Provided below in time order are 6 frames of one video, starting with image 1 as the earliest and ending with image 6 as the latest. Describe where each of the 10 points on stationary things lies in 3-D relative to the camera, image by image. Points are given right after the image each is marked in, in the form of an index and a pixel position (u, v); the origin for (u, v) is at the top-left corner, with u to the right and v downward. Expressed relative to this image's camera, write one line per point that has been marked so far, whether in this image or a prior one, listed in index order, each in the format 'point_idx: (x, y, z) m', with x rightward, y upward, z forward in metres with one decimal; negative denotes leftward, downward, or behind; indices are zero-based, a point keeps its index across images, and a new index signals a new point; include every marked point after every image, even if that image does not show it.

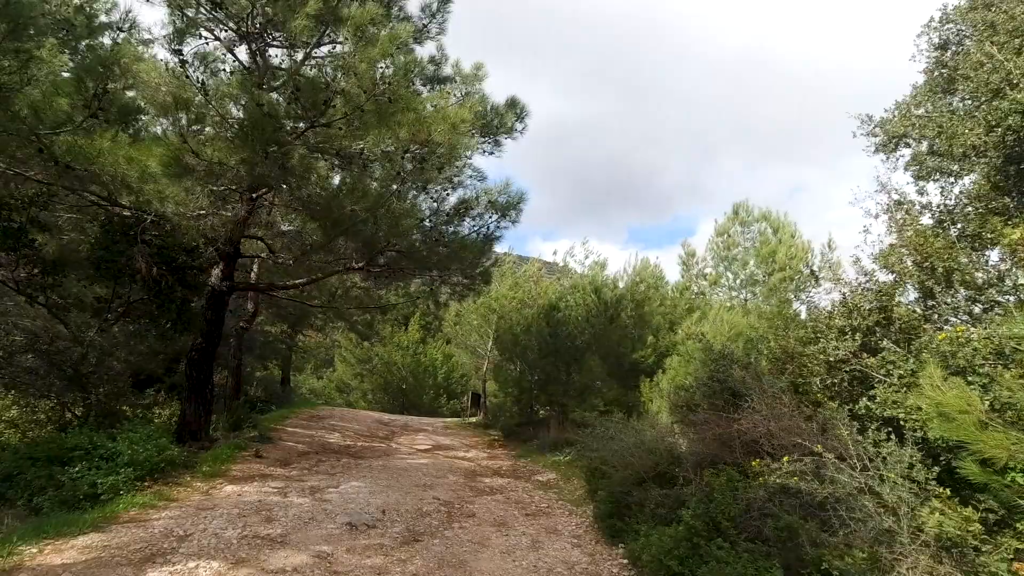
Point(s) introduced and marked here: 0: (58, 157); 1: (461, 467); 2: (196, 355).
0: (-5.4, +1.6, +7.0) m
1: (-0.9, -3.1, +10.1) m
2: (-4.8, -1.0, +9.0) m
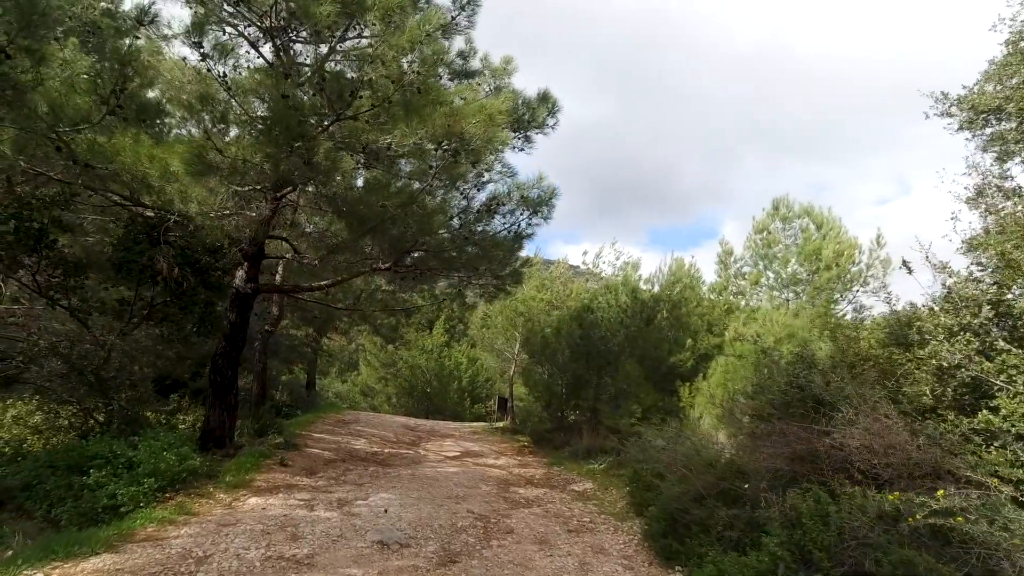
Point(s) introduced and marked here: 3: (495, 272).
0: (-5.0, +1.5, +6.8) m
1: (-0.3, -3.1, +9.7) m
2: (-4.3, -1.1, +8.7) m
3: (-0.3, +0.3, +10.2) m
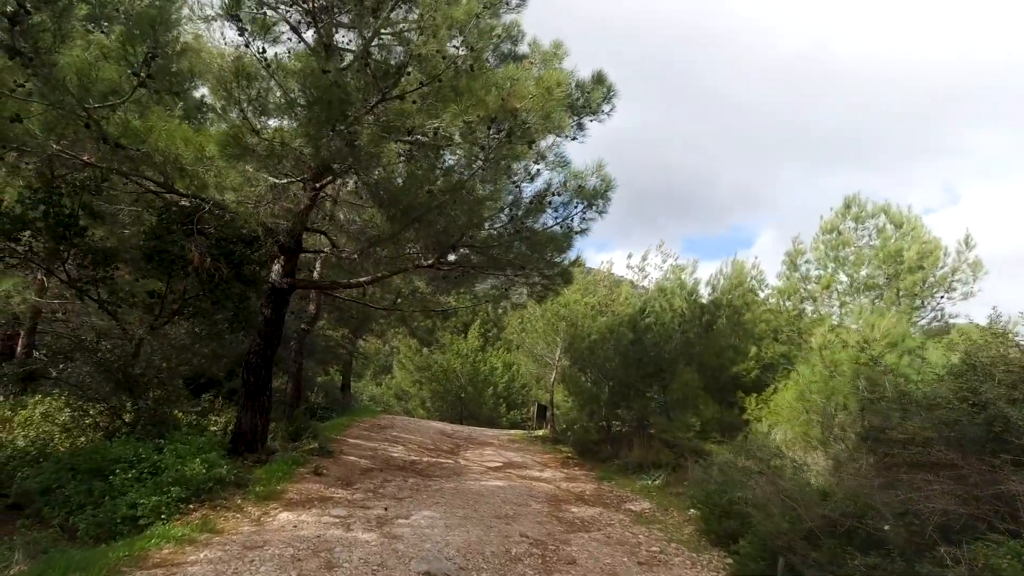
0: (-4.3, +1.7, +6.3) m
1: (+0.4, -3.1, +8.9) m
2: (-3.6, -1.0, +8.2) m
3: (+0.5, +0.3, +9.5) m
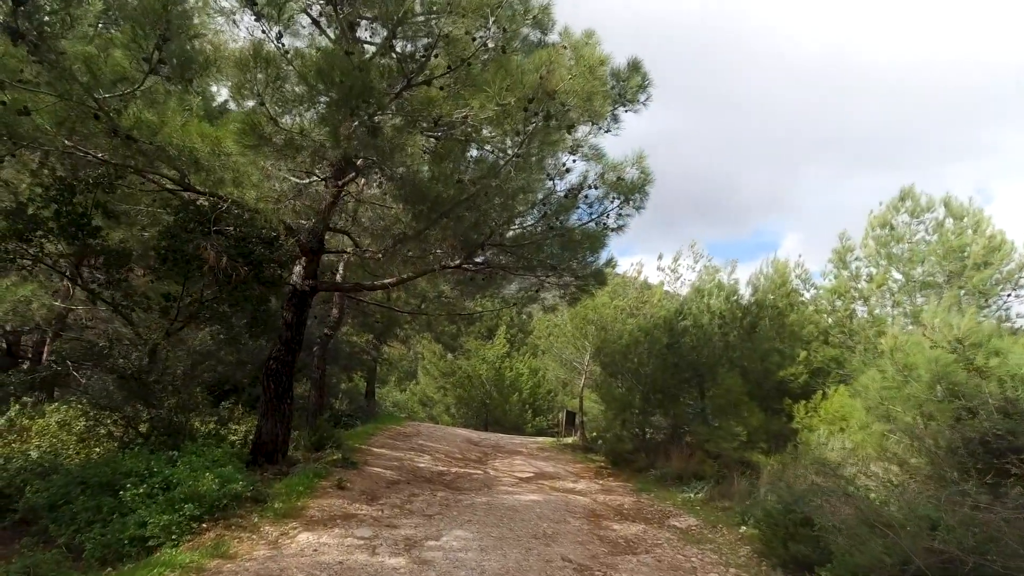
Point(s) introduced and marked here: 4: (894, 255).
0: (-4.0, +1.6, +6.0) m
1: (+0.9, -3.1, +8.3) m
2: (-3.2, -1.0, +7.8) m
3: (+1.0, +0.3, +8.9) m
4: (+7.3, +0.6, +11.2) m
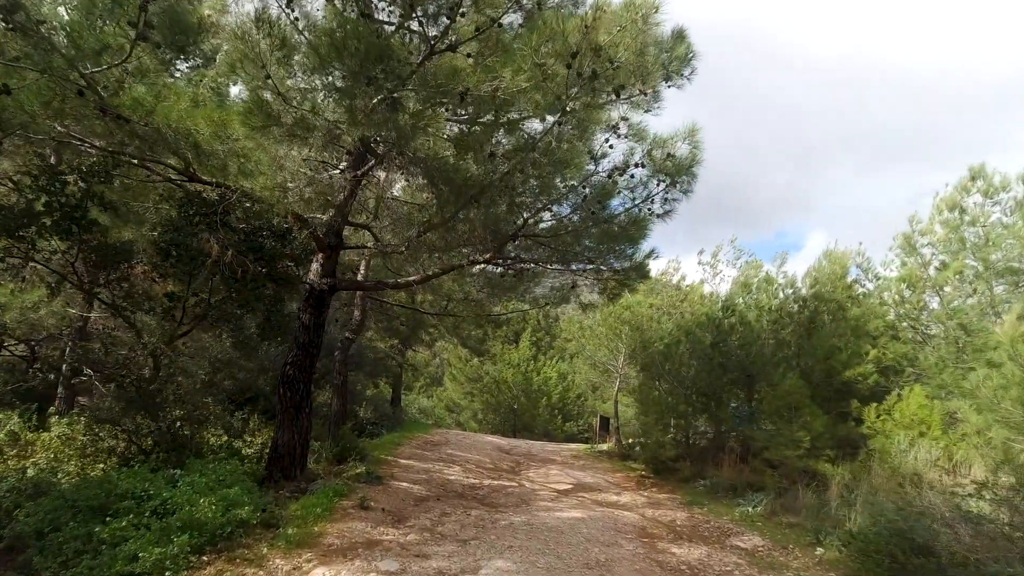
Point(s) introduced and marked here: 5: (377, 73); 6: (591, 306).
0: (-3.6, +1.6, +5.3) m
1: (+1.5, -3.0, +7.4) m
2: (-2.7, -1.0, +7.1) m
3: (+1.5, +0.4, +8.1) m
4: (+7.9, +0.8, +10.1) m
5: (-1.3, +2.0, +5.5) m
6: (+1.3, -0.2, +9.3) m
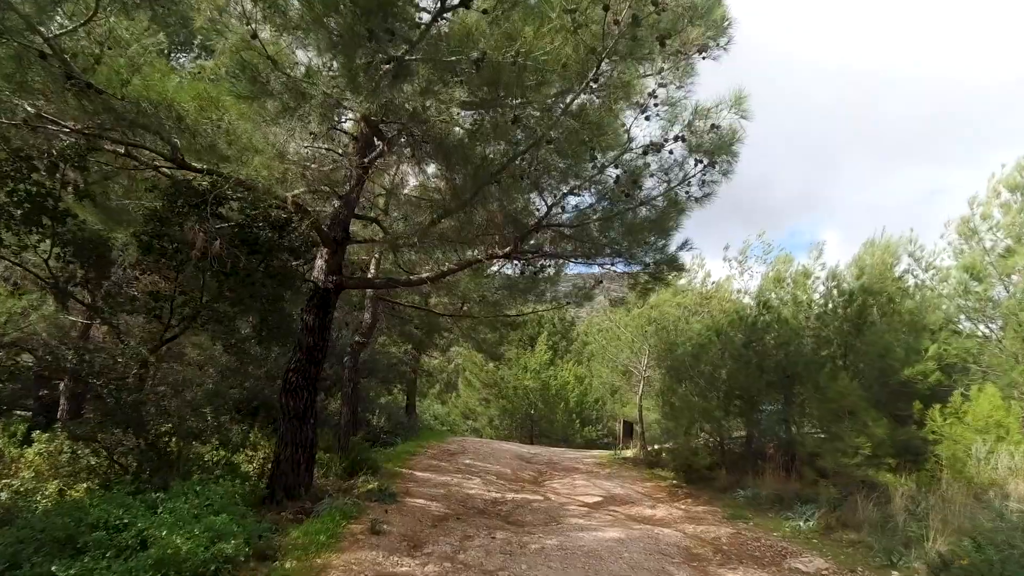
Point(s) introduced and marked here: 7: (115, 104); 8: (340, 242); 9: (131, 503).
0: (-3.4, +1.7, +4.7) m
1: (+1.8, -2.9, +6.6) m
2: (-2.4, -1.0, +6.4) m
3: (+1.8, +0.5, +7.3) m
4: (+8.2, +1.0, +9.2) m
5: (-1.1, +2.1, +4.8) m
6: (+1.6, -0.2, +8.5) m
7: (-3.3, +1.5, +4.8) m
8: (-1.9, +0.5, +6.5) m
9: (-3.0, -1.7, +4.7) m
